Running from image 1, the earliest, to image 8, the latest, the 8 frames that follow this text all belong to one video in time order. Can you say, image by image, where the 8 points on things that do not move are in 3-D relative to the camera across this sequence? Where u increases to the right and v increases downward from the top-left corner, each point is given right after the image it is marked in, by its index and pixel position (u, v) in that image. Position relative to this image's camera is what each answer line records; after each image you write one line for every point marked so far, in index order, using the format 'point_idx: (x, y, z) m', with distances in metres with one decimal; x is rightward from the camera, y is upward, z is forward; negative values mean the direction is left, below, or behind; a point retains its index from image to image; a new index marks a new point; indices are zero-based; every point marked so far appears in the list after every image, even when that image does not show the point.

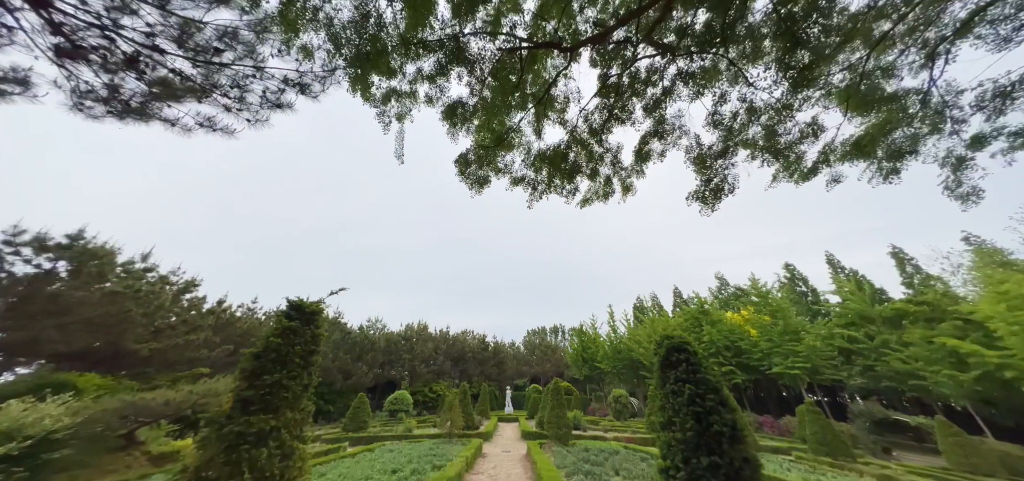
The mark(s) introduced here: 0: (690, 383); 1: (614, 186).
0: (+1.7, -1.4, +3.0) m
1: (+1.2, +0.6, +3.7) m
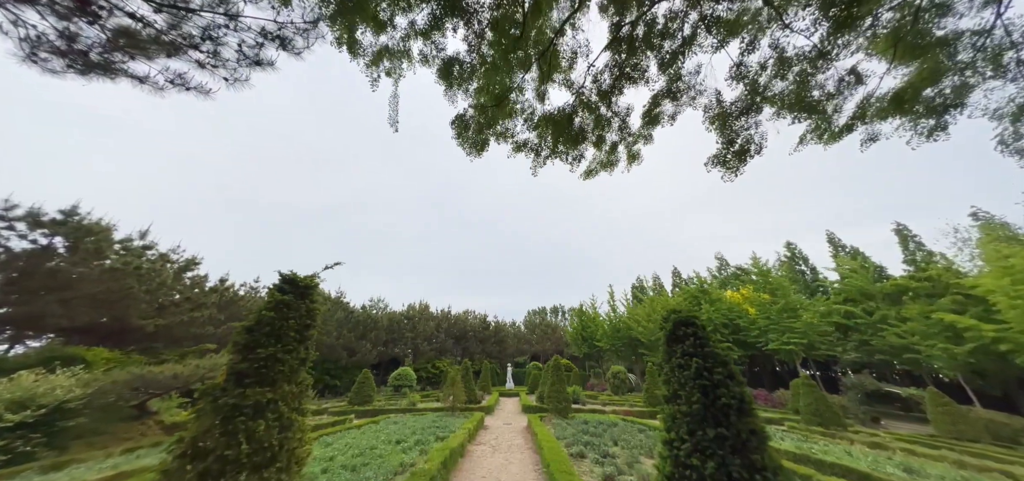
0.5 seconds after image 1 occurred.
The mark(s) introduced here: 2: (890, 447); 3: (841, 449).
0: (+1.7, -1.1, +2.9) m
1: (+1.2, +1.0, +3.5) m
2: (+12.3, -6.5, +10.3) m
3: (+10.2, -6.1, +9.9) m
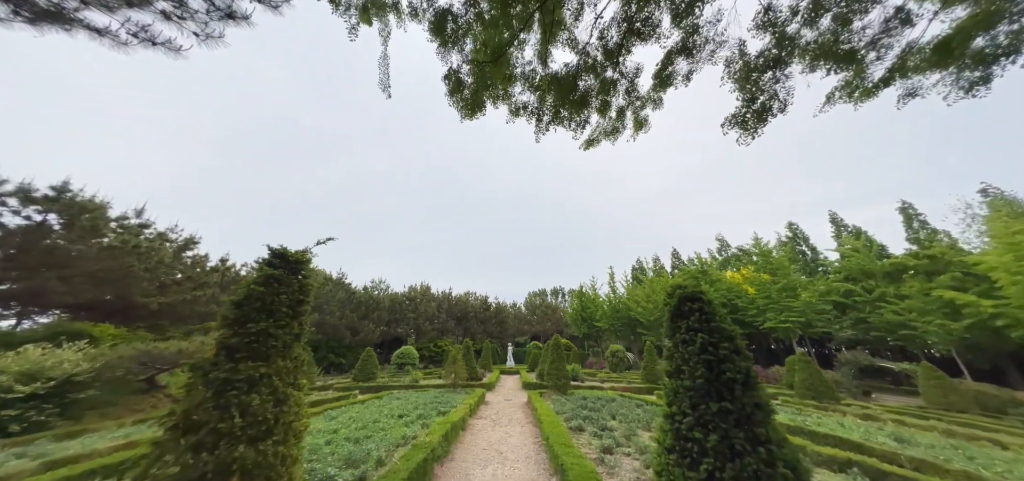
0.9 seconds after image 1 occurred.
0: (+1.7, -0.8, +2.8) m
1: (+1.2, +1.2, +3.3) m
2: (+12.3, -5.8, +10.5) m
3: (+10.2, -5.4, +10.1) m
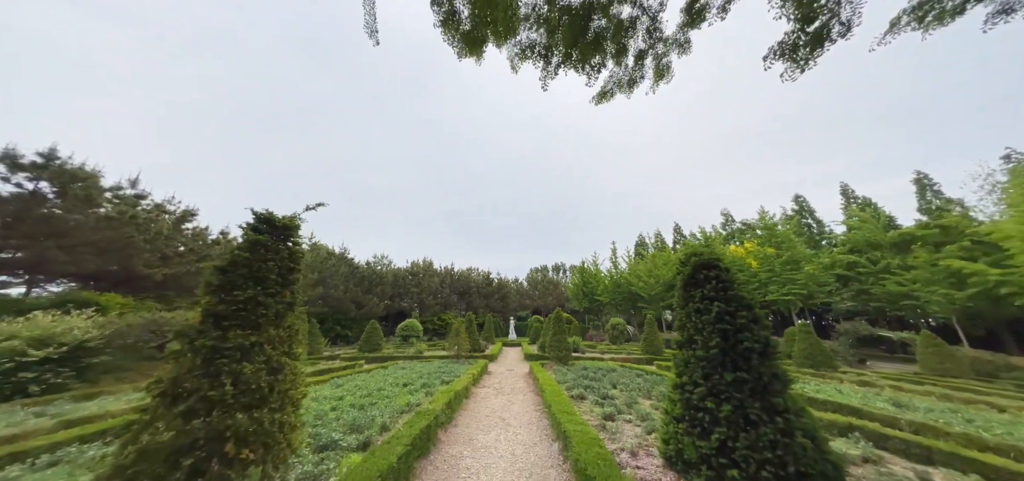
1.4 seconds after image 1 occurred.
0: (+1.7, -0.5, +2.7) m
1: (+1.2, +1.6, +2.9) m
2: (+12.4, -4.9, +10.6) m
3: (+10.3, -4.5, +10.2) m
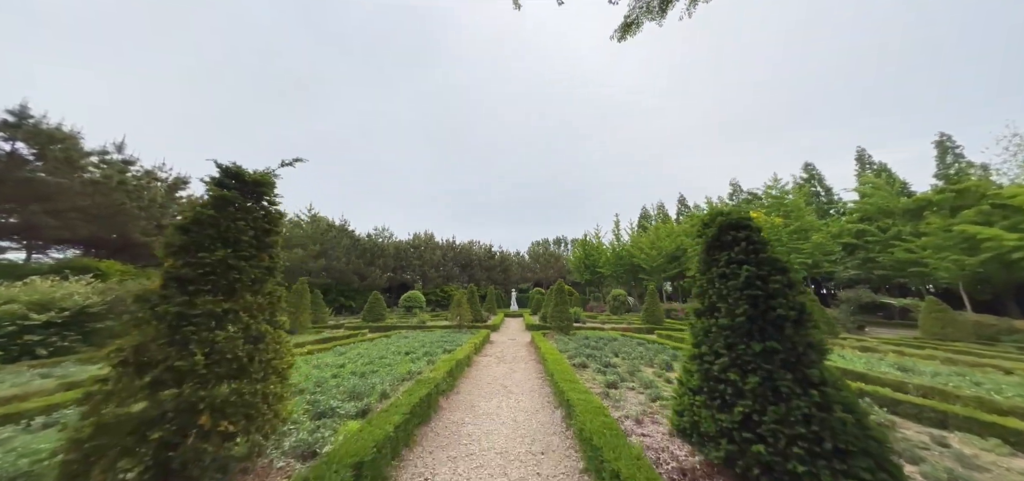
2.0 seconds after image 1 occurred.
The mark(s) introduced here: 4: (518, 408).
0: (+1.8, -0.2, +2.4) m
1: (+1.2, +2.0, +2.5) m
2: (+12.5, -3.9, +10.6) m
3: (+10.3, -3.5, +10.2) m
4: (+0.1, -3.1, +5.8) m
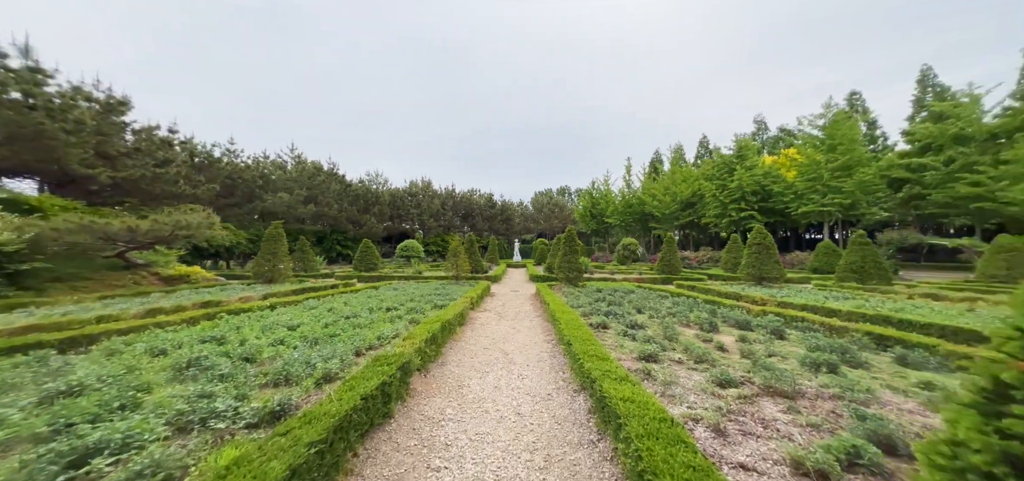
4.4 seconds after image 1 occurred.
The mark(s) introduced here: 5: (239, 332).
0: (+1.8, +0.4, +0.4) m
1: (+1.2, +2.5, +0.1) m
2: (+12.5, -2.0, +9.0) m
3: (+10.4, -1.7, +8.6) m
4: (+0.1, -2.0, +4.2) m
5: (-4.7, -1.6, +5.4) m
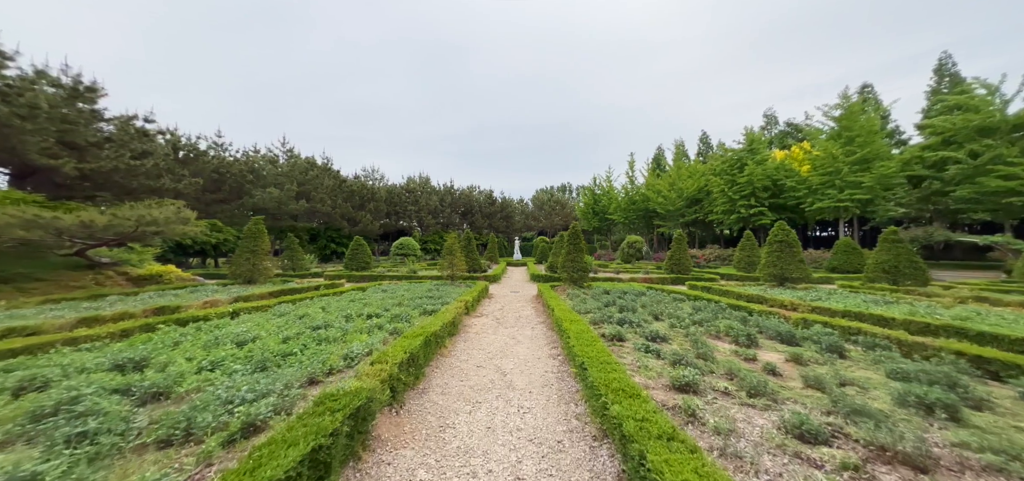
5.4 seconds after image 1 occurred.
0: (+1.7, +0.4, -0.7) m
1: (+1.2, +2.5, -0.9) m
2: (+12.5, -1.9, +8.0) m
3: (+10.4, -1.6, +7.5) m
4: (+0.1, -1.9, +3.2) m
5: (-4.7, -1.5, +4.3) m
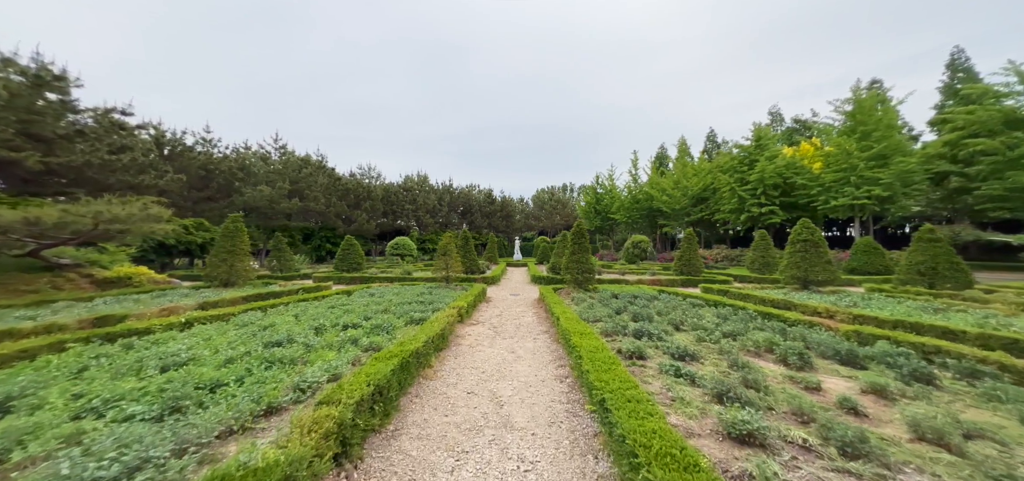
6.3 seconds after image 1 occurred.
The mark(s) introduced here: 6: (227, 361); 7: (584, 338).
0: (+1.7, +0.4, -1.7) m
1: (+1.2, +2.5, -1.9) m
2: (+12.5, -1.9, +7.0) m
3: (+10.4, -1.6, +6.5) m
4: (+0.1, -1.9, +2.2) m
5: (-4.7, -1.5, +3.4) m
6: (-3.6, -1.5, +3.9) m
7: (+1.2, -1.6, +5.3) m
